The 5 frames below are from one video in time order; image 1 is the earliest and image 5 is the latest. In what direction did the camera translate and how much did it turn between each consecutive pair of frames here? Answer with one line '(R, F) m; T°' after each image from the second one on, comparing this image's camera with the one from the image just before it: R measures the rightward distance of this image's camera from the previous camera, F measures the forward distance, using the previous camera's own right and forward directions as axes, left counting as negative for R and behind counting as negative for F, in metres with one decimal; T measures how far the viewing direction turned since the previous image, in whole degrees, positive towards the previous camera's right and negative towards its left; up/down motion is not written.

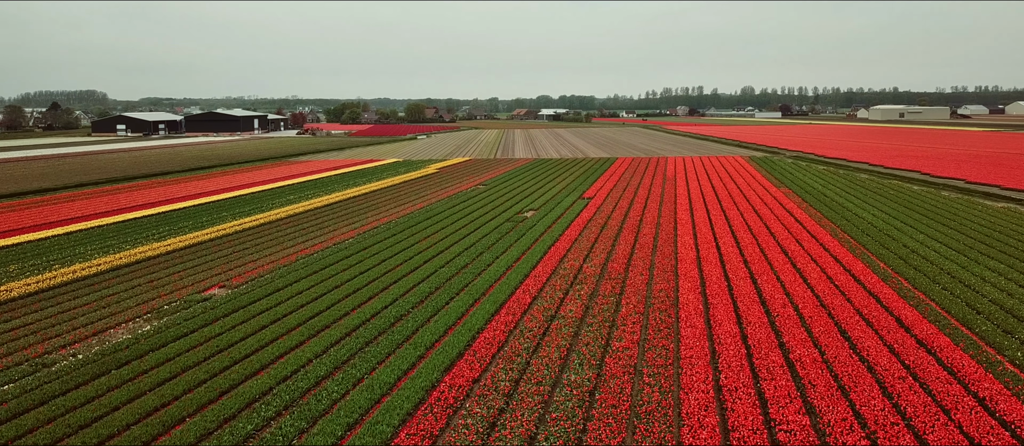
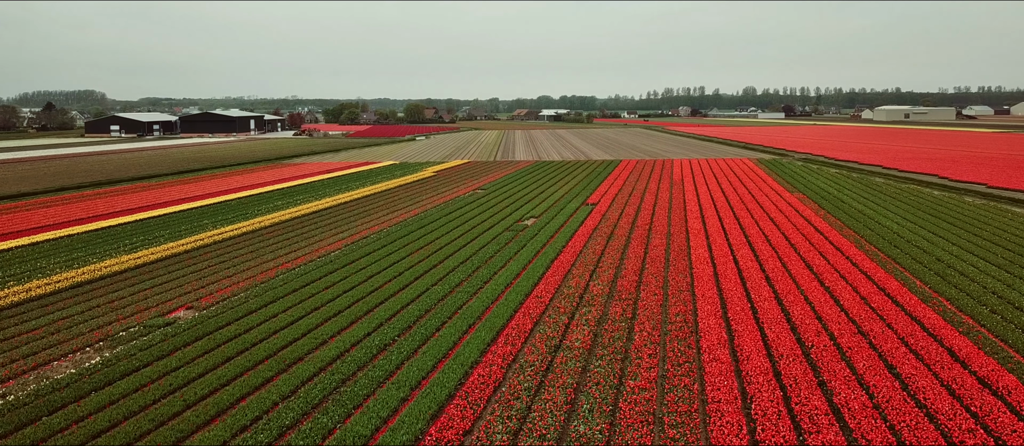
(0.0, +1.2) m; 0°
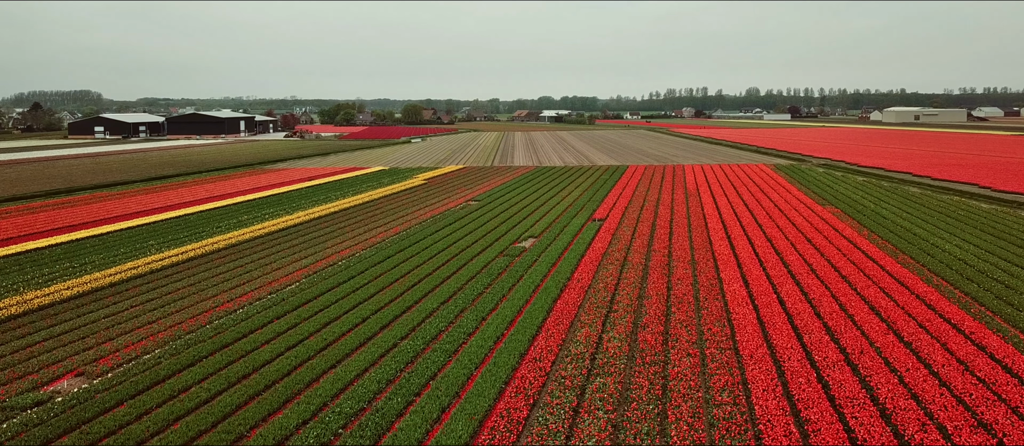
(+0.2, +2.6) m; 0°
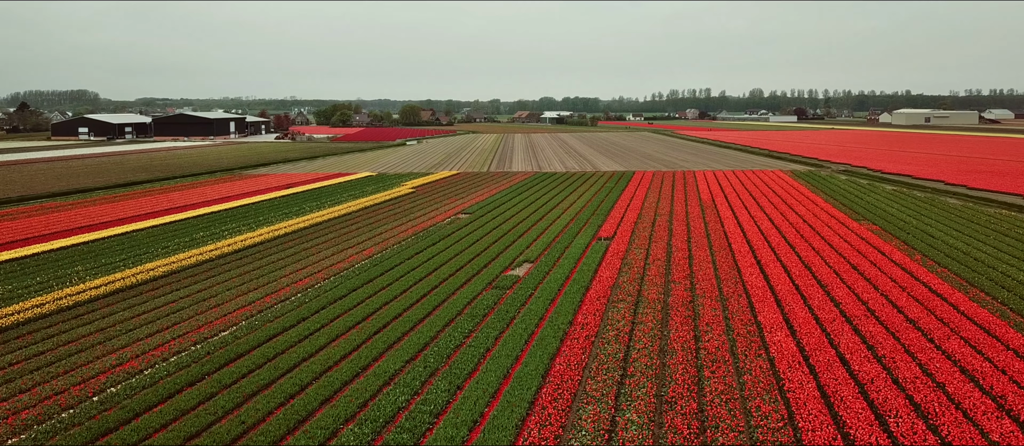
(+0.3, +2.5) m; 0°
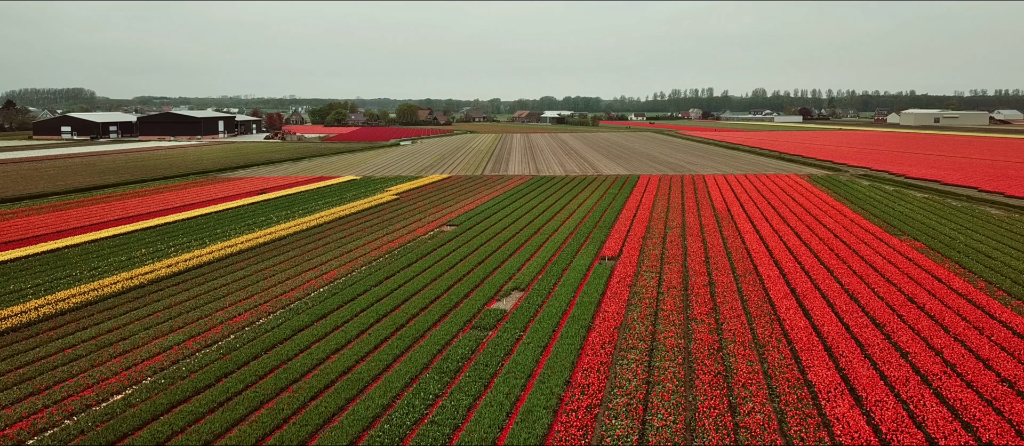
(+0.3, +2.3) m; 0°
